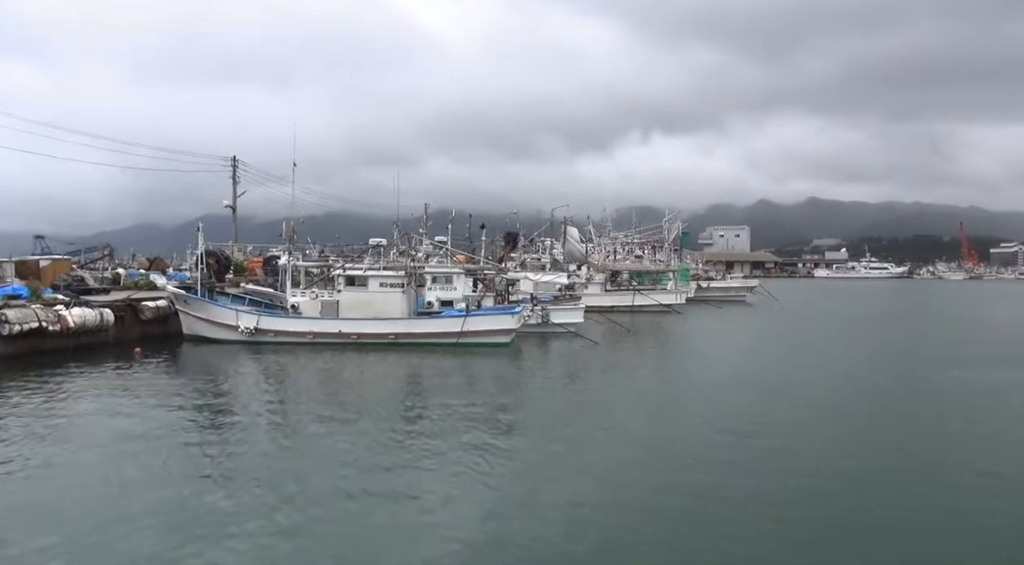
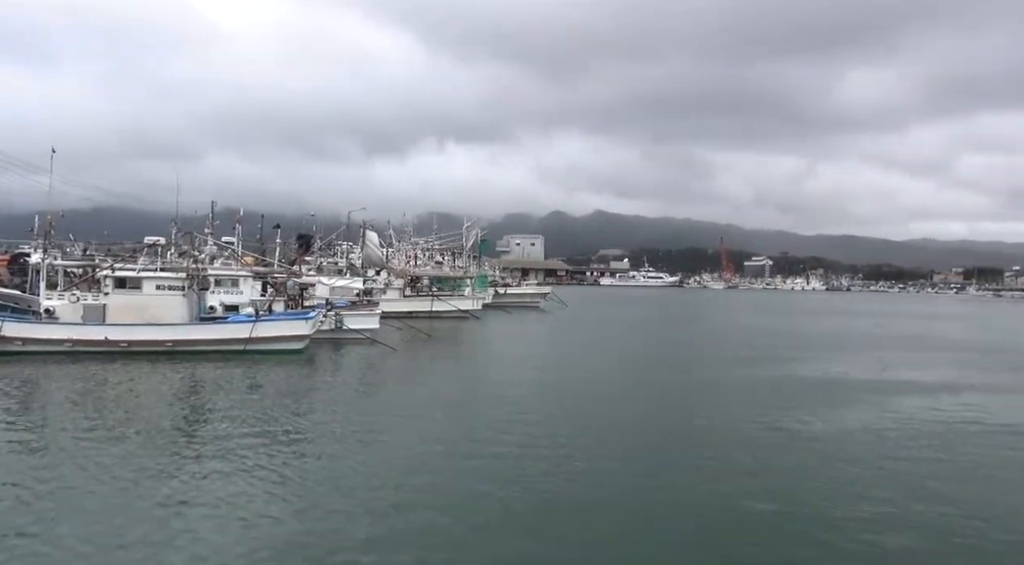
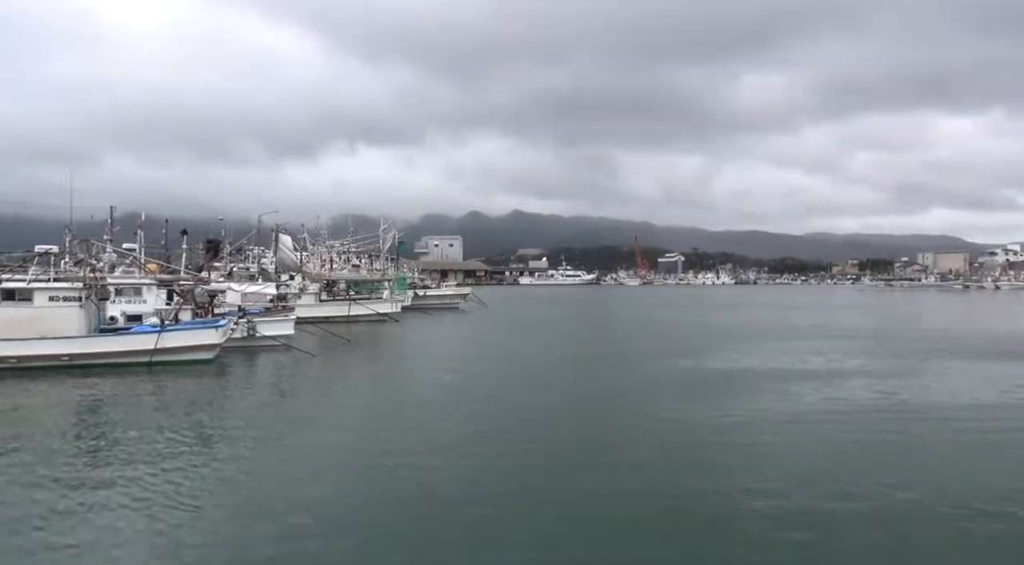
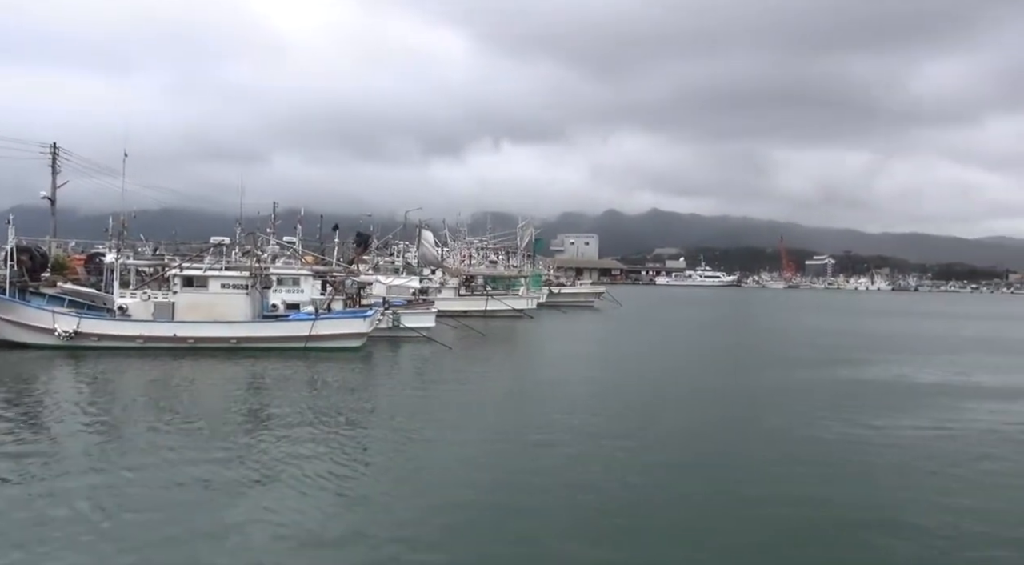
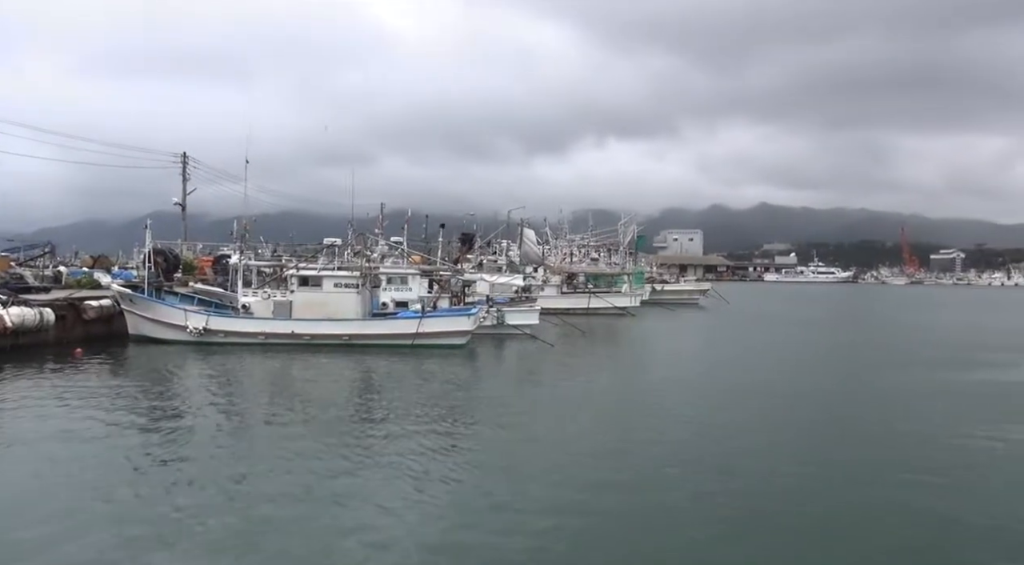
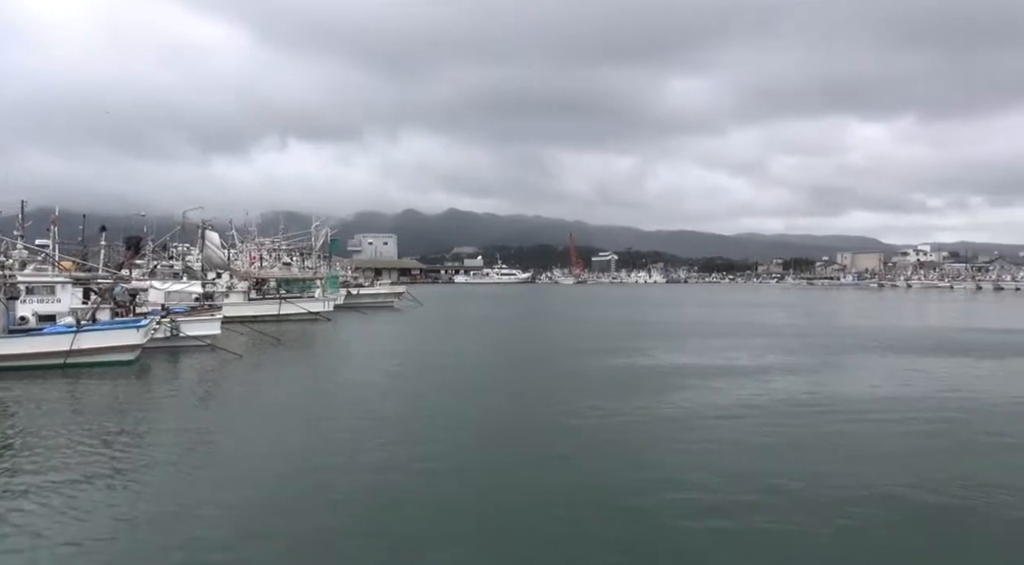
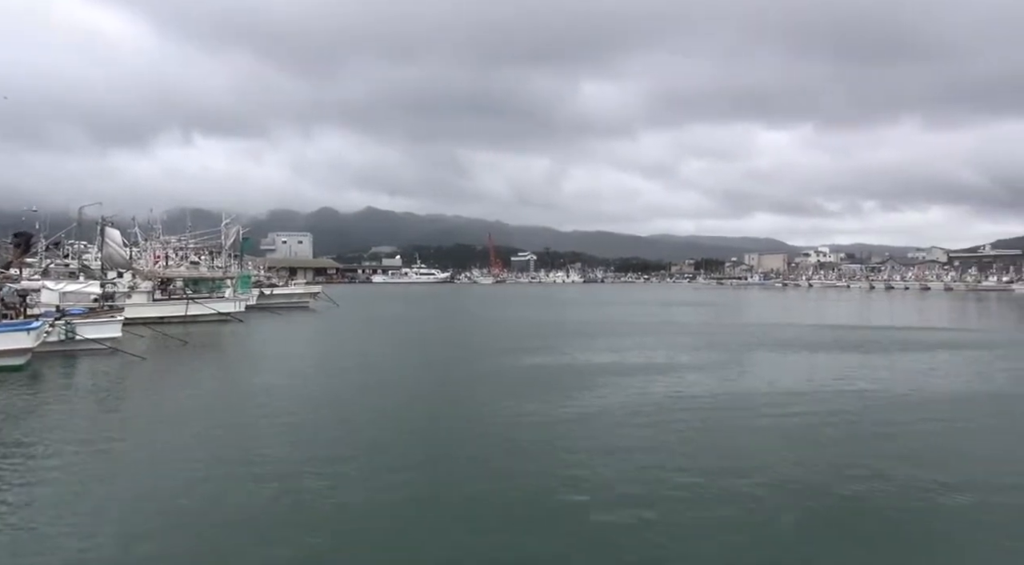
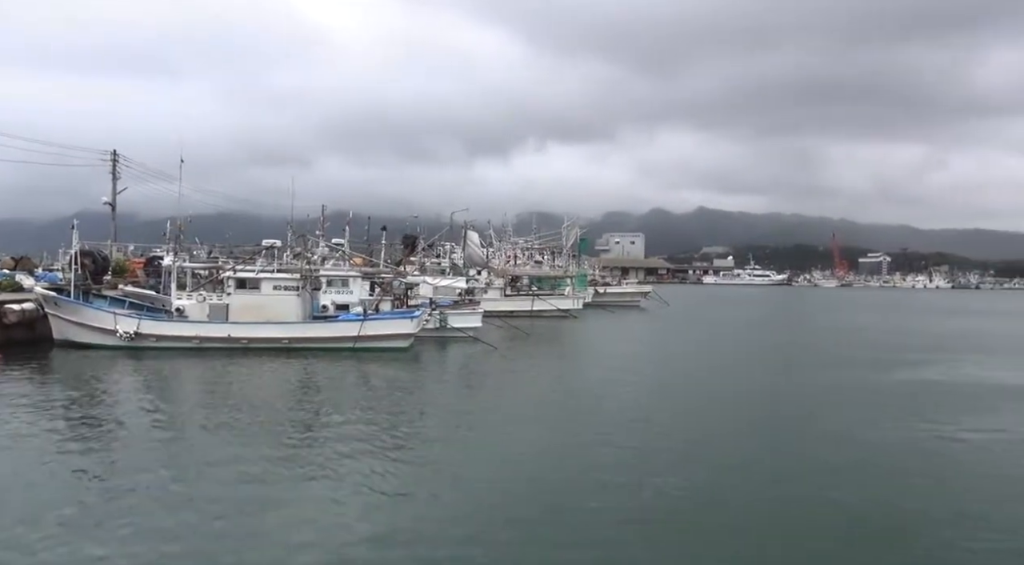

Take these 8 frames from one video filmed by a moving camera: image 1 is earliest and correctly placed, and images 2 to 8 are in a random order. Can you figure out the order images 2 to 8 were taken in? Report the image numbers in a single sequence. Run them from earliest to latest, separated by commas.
5, 8, 4, 2, 3, 6, 7
